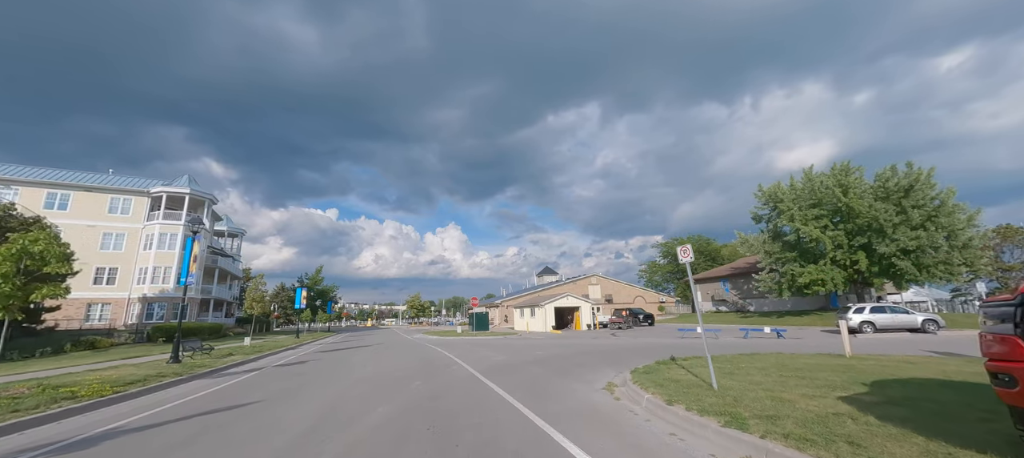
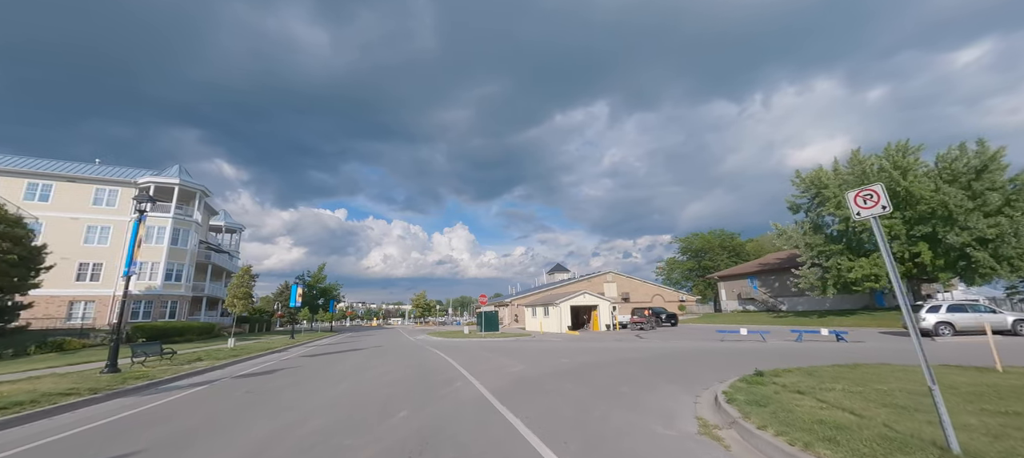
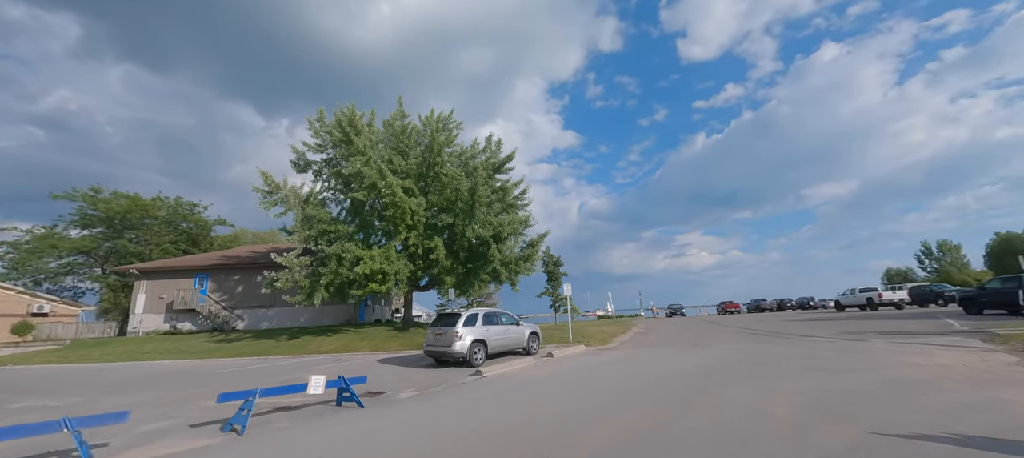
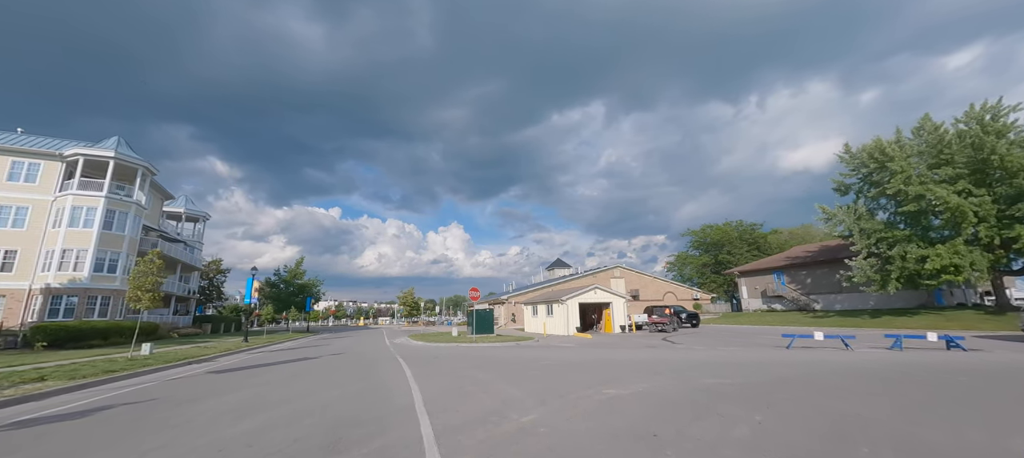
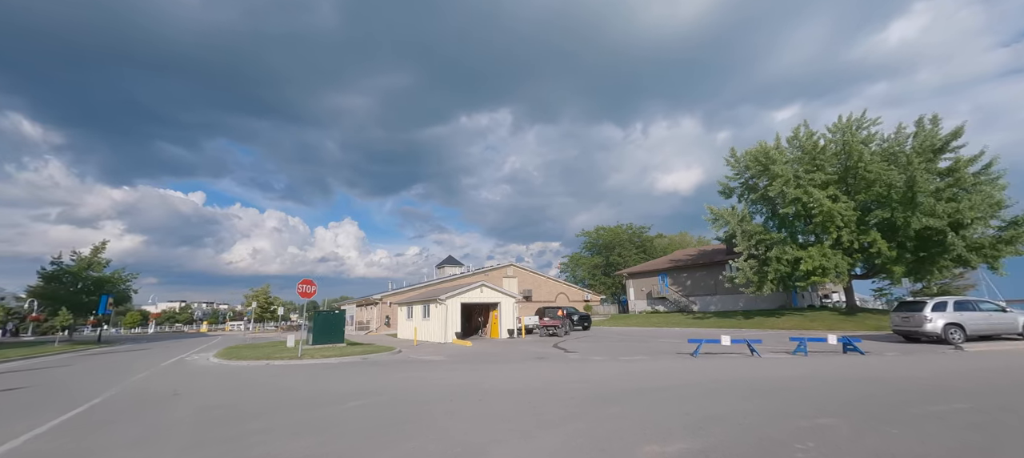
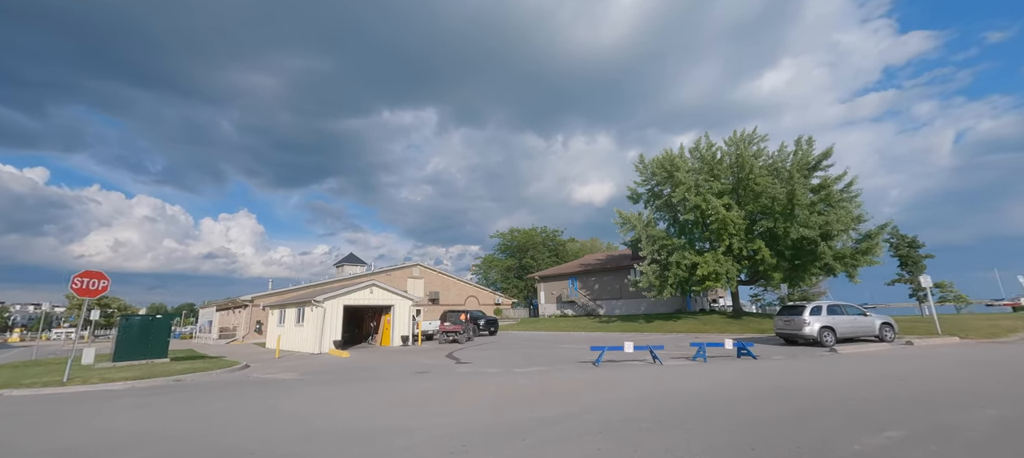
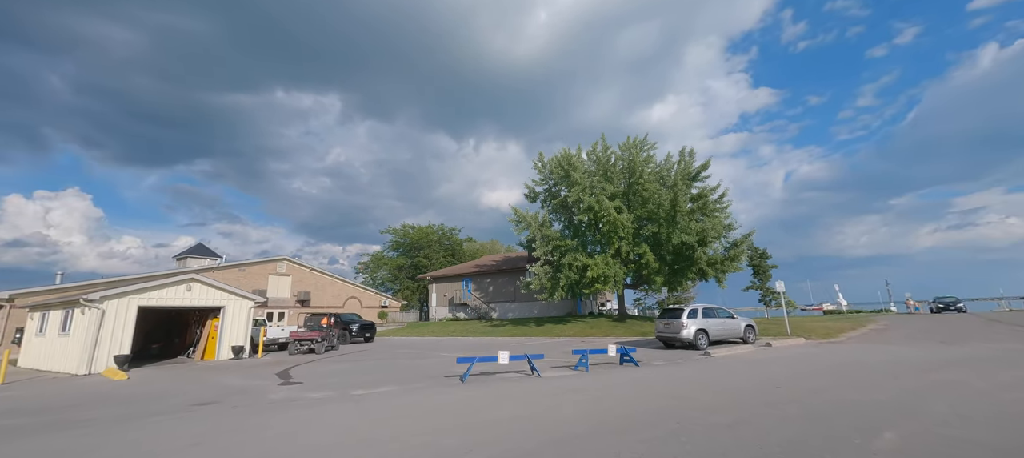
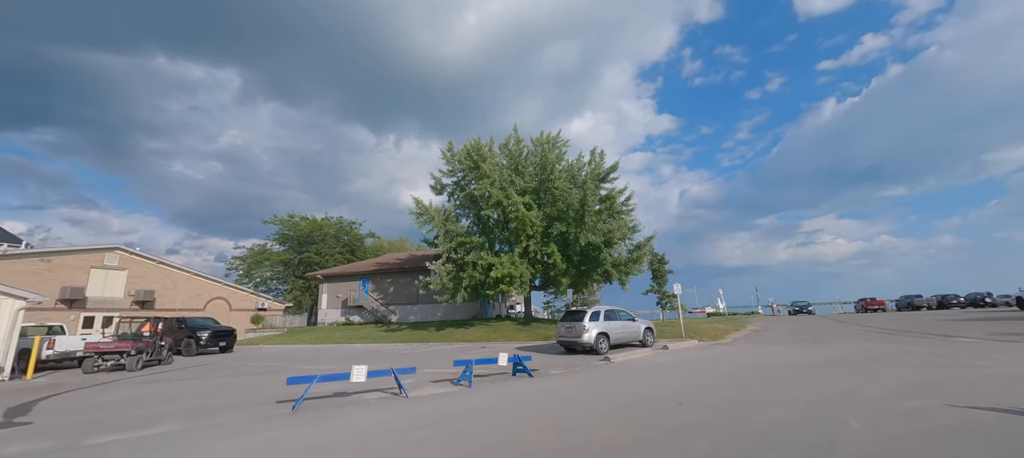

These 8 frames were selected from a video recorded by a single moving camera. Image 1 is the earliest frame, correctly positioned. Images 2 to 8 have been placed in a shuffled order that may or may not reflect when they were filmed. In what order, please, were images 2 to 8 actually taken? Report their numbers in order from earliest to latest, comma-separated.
2, 4, 5, 6, 7, 8, 3
